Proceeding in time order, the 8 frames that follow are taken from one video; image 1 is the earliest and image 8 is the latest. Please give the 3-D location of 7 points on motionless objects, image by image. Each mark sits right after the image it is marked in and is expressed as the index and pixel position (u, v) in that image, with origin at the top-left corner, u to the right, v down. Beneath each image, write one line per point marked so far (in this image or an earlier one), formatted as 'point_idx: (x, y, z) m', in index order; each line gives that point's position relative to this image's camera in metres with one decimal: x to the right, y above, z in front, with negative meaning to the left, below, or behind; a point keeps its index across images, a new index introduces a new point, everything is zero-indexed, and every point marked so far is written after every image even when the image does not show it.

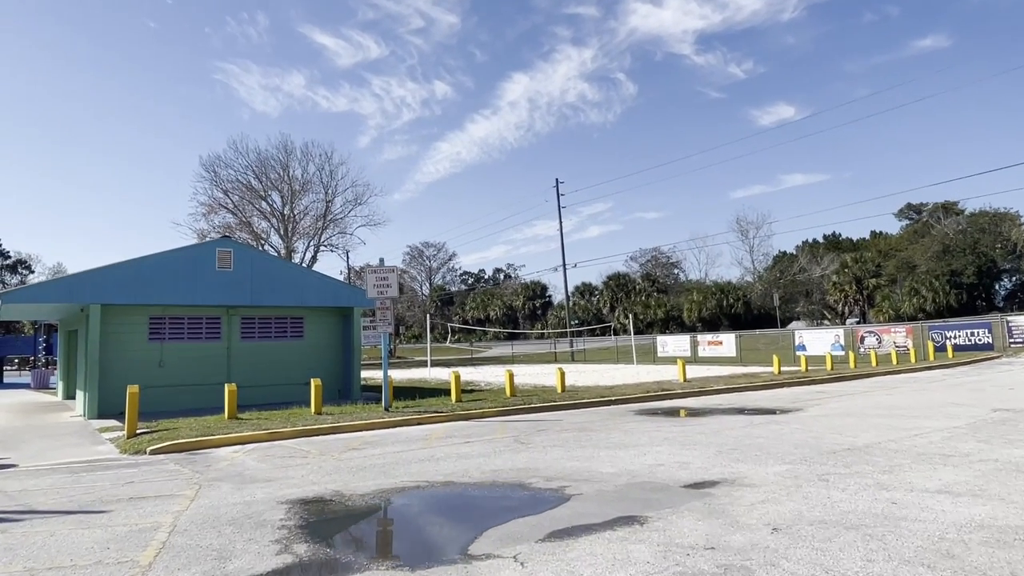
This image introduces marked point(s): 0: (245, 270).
0: (-7.7, +0.5, +19.5) m
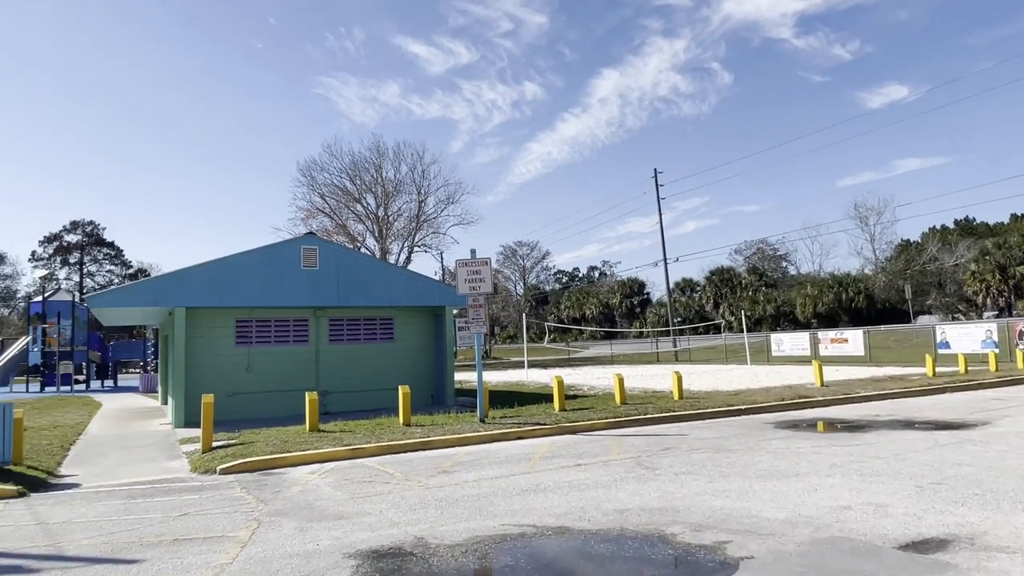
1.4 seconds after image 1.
0: (-4.9, +0.5, +18.4) m
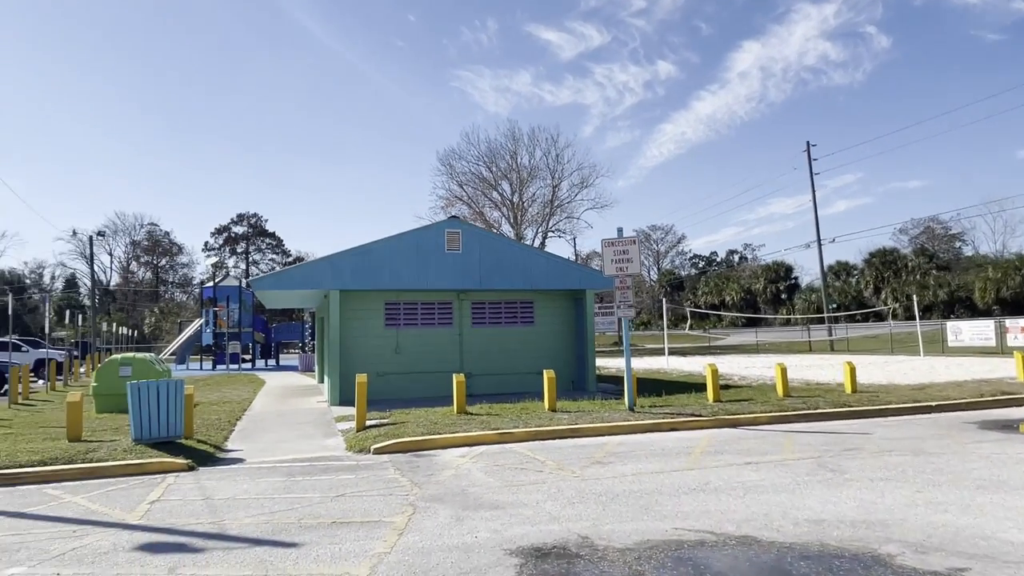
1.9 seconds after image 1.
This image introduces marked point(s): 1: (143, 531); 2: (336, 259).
0: (-1.0, +1.0, +18.3) m
1: (-3.4, -2.3, +6.3) m
2: (-4.5, +0.7, +17.3) m
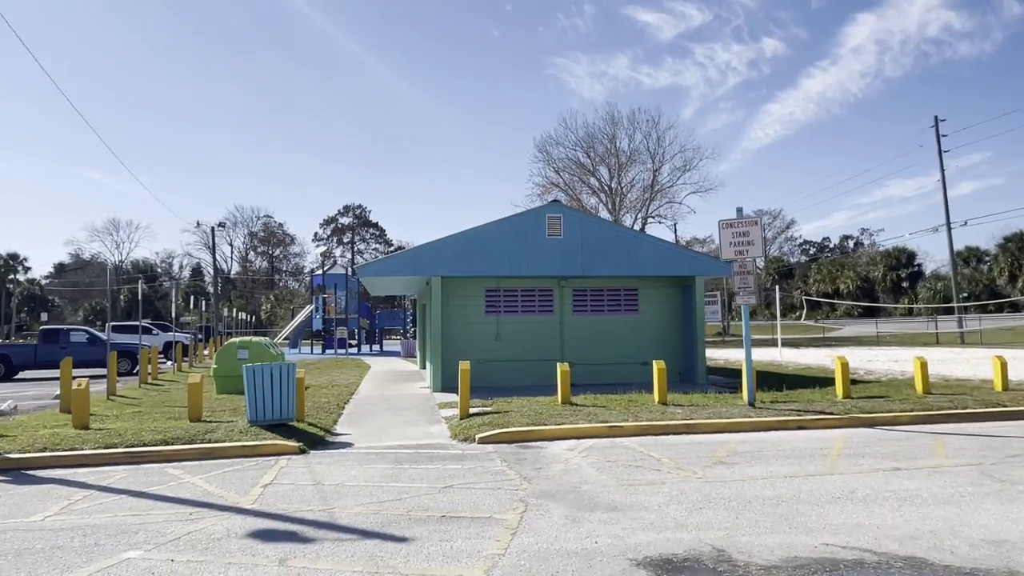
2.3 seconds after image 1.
0: (+1.7, +1.3, +17.7) m
1: (-2.4, -2.1, +6.2) m
2: (-1.9, +1.1, +17.2) m
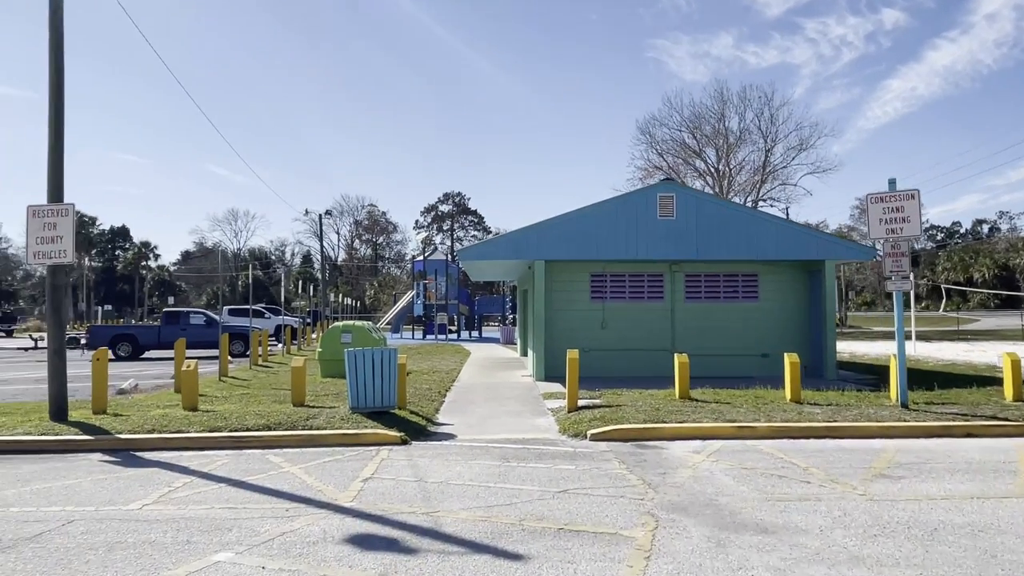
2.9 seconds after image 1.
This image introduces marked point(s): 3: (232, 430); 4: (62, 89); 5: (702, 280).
0: (+4.3, +1.7, +16.4) m
1: (-1.3, -1.9, +5.6) m
2: (+0.7, +1.5, +16.4) m
3: (-3.8, -1.9, +9.1) m
4: (-6.8, +3.1, +10.2) m
5: (+4.8, +0.2, +17.2) m
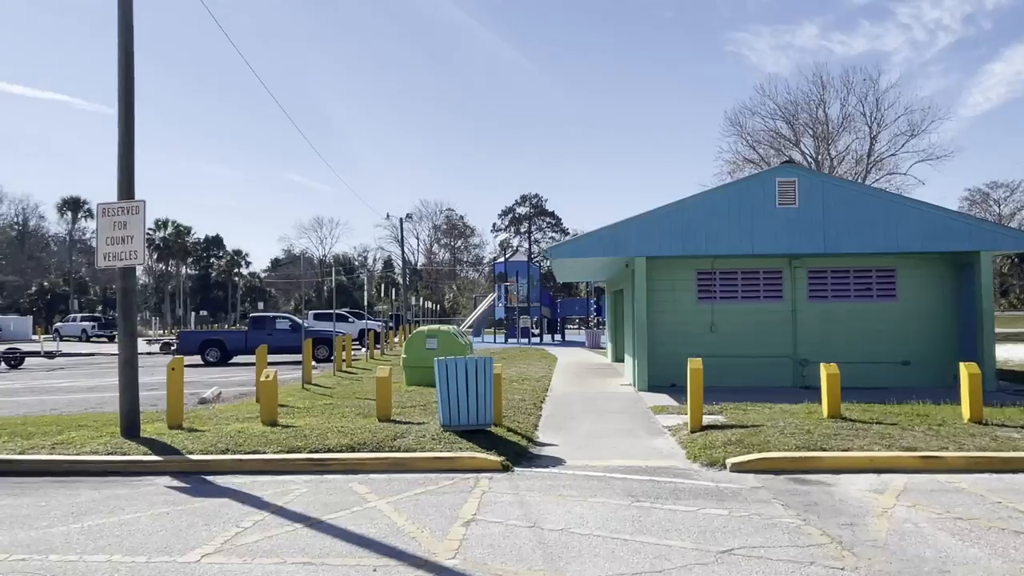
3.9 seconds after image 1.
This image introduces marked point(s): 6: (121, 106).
0: (+6.5, +1.8, +14.3) m
1: (-0.3, -1.9, +4.3) m
2: (+2.8, +1.5, +14.8) m
3: (-2.4, -2.0, +8.0) m
4: (-5.4, +3.0, +9.5) m
5: (+7.1, +0.3, +15.1) m
6: (-5.5, +2.5, +9.4) m
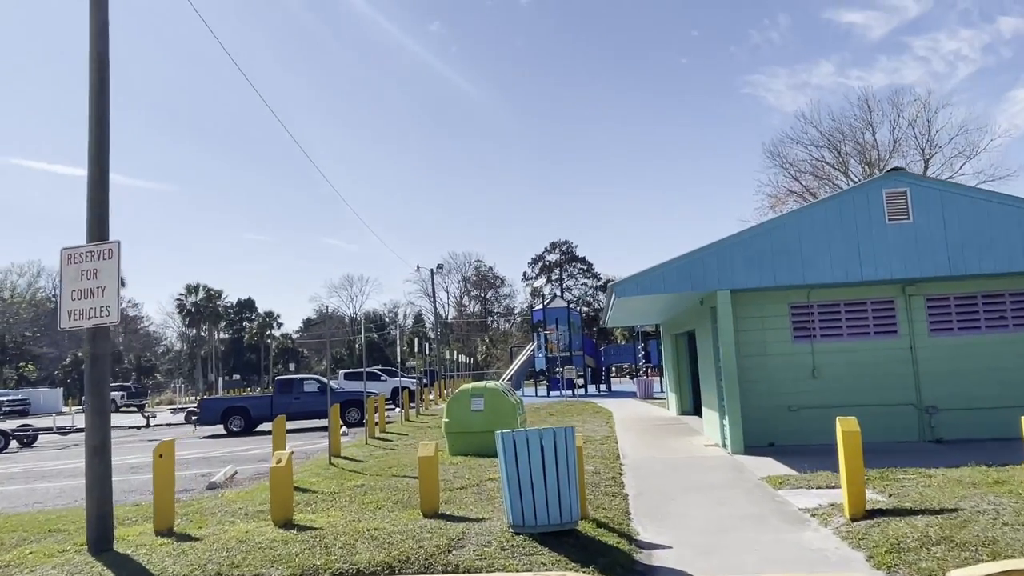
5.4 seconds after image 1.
0: (+7.4, +1.2, +11.9) m
1: (+0.4, -2.0, +1.9) m
2: (+3.9, +0.7, +12.5) m
3: (-1.5, -2.4, +5.7) m
4: (-4.6, +2.3, +7.7) m
5: (+8.2, -0.3, +12.6) m
6: (-4.7, +1.8, +7.6) m
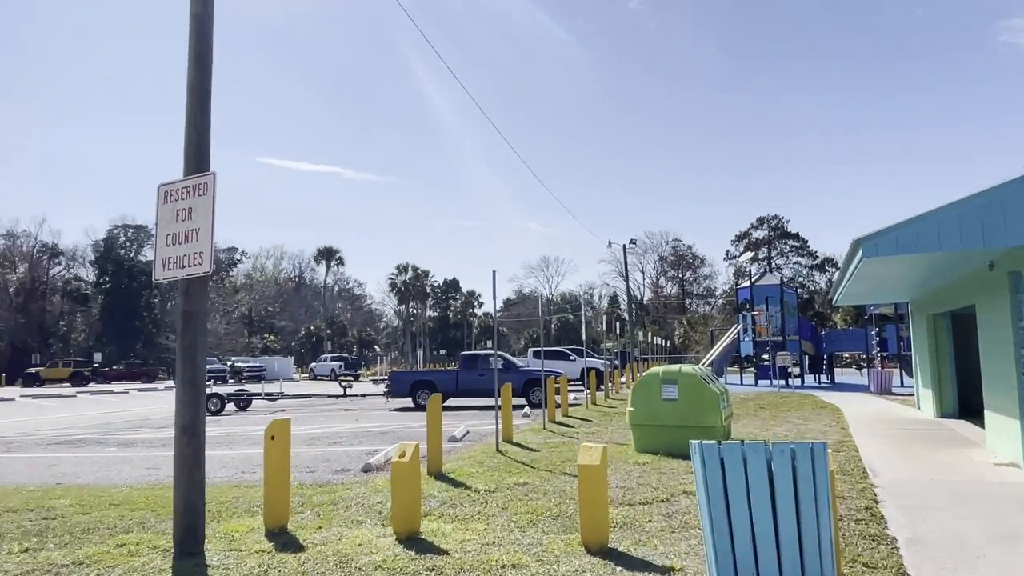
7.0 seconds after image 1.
0: (+9.9, +1.8, +7.0) m
1: (+0.3, -1.7, -0.4) m
2: (+6.6, +1.3, +8.6) m
3: (-0.4, -2.0, +3.8) m
4: (-2.8, +2.8, +6.4) m
5: (+10.8, +0.3, +7.5) m
6: (-3.0, +2.3, +6.3) m
